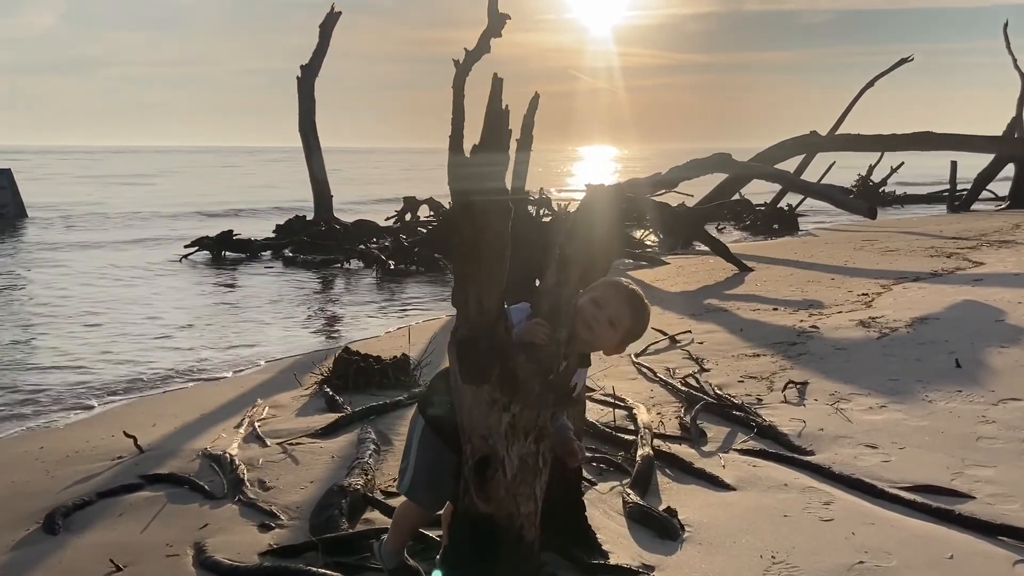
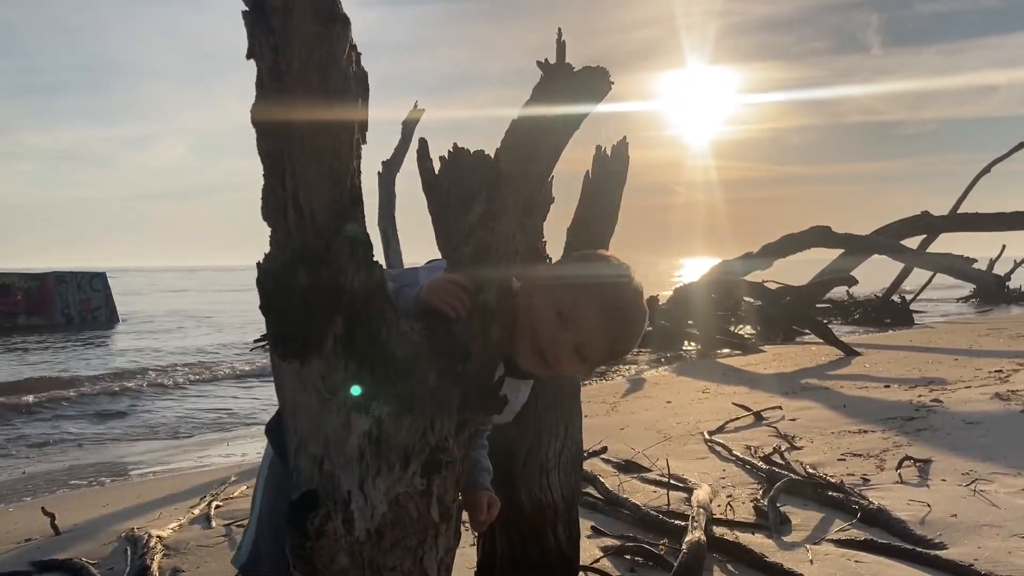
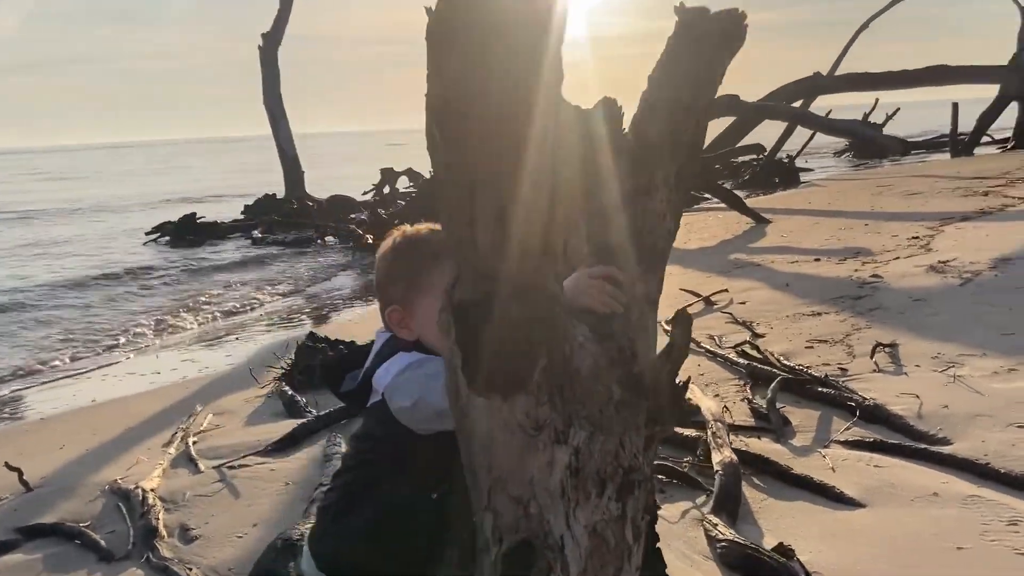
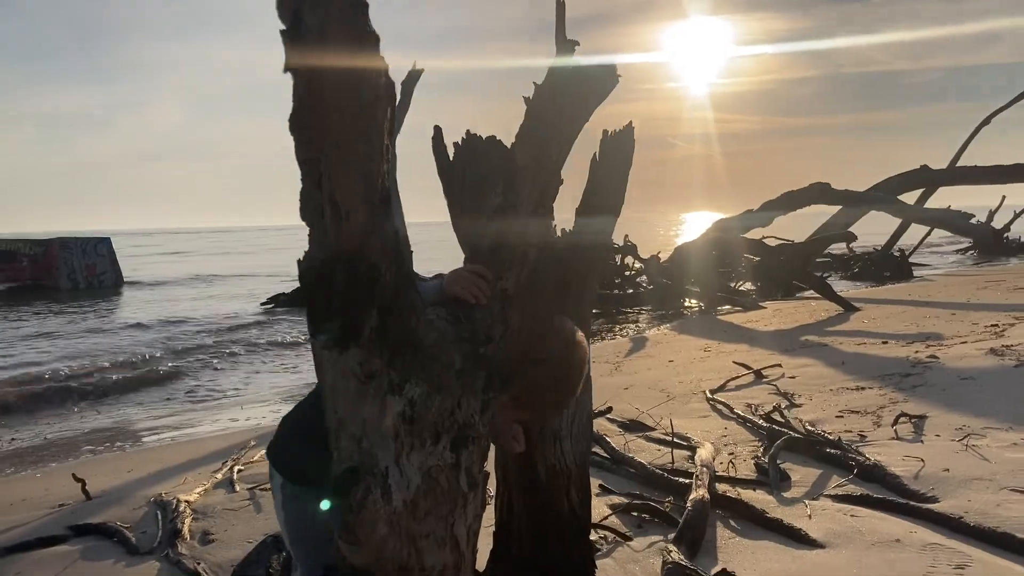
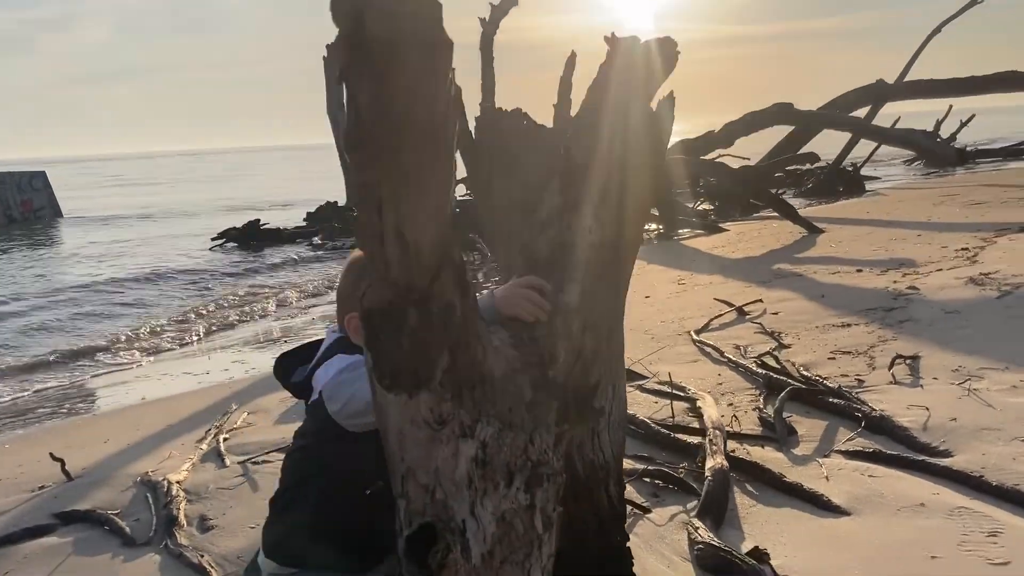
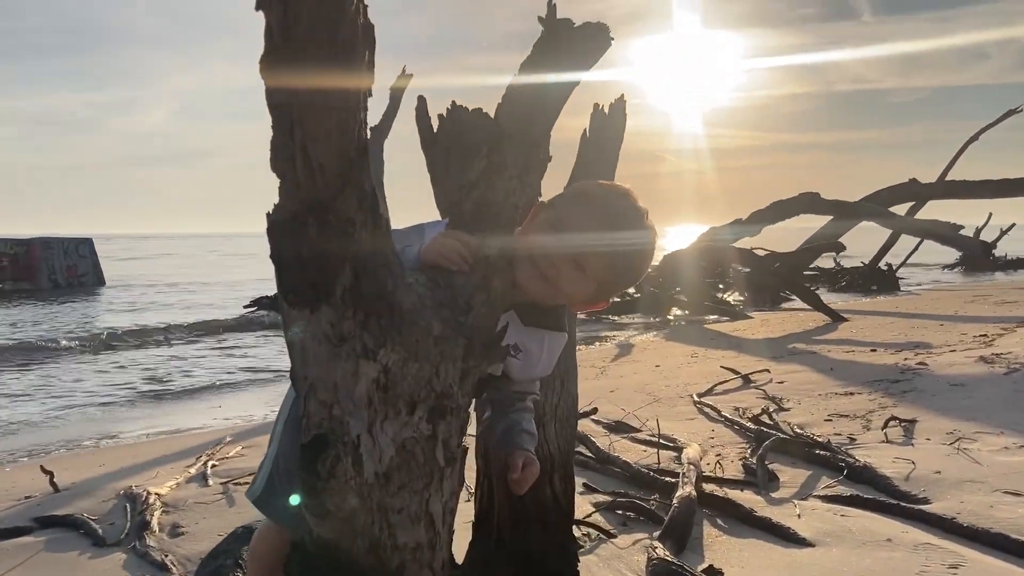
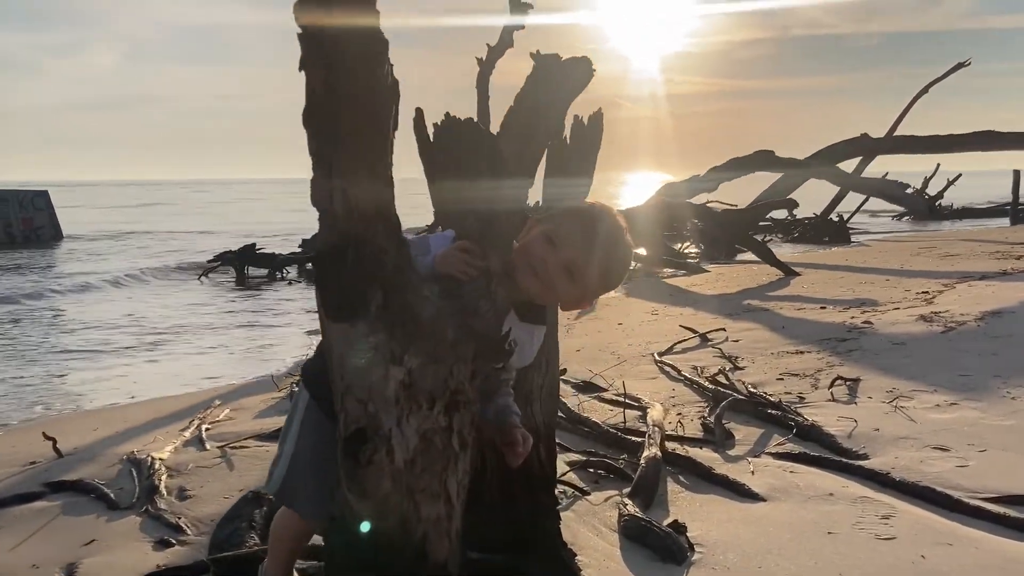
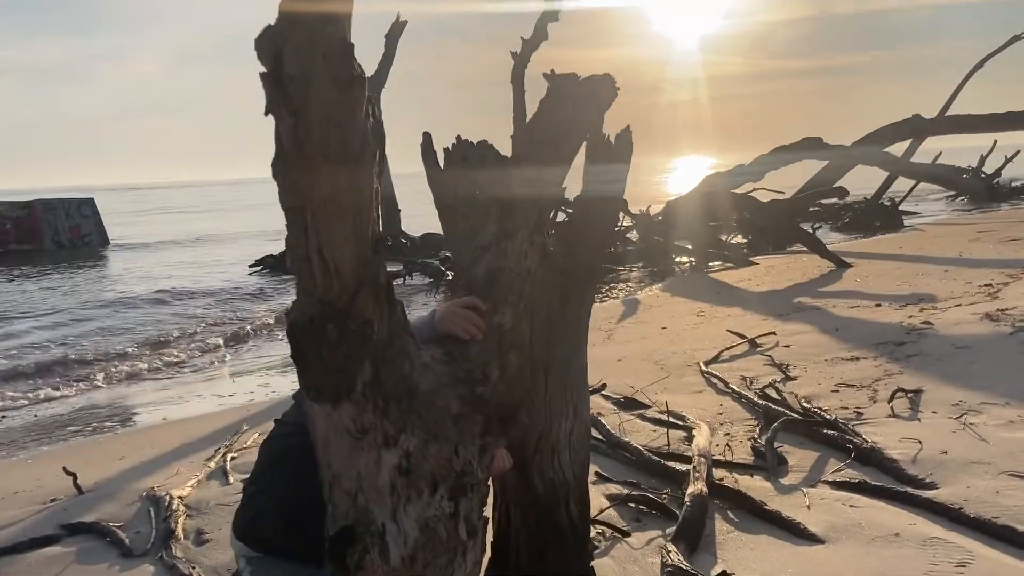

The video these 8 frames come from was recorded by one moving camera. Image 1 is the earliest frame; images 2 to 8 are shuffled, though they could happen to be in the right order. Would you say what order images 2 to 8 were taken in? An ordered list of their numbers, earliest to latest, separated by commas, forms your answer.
7, 6, 2, 4, 8, 5, 3
